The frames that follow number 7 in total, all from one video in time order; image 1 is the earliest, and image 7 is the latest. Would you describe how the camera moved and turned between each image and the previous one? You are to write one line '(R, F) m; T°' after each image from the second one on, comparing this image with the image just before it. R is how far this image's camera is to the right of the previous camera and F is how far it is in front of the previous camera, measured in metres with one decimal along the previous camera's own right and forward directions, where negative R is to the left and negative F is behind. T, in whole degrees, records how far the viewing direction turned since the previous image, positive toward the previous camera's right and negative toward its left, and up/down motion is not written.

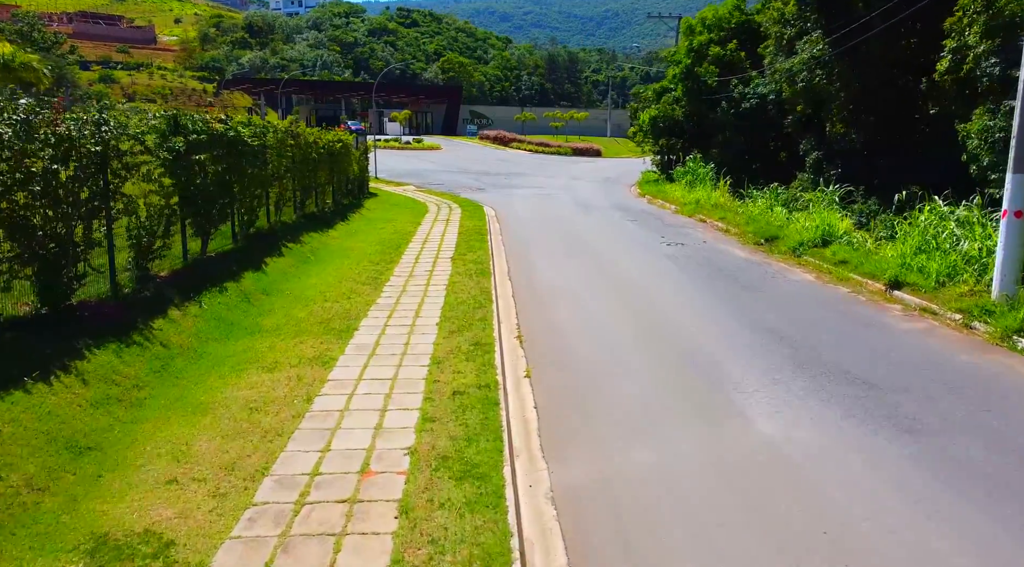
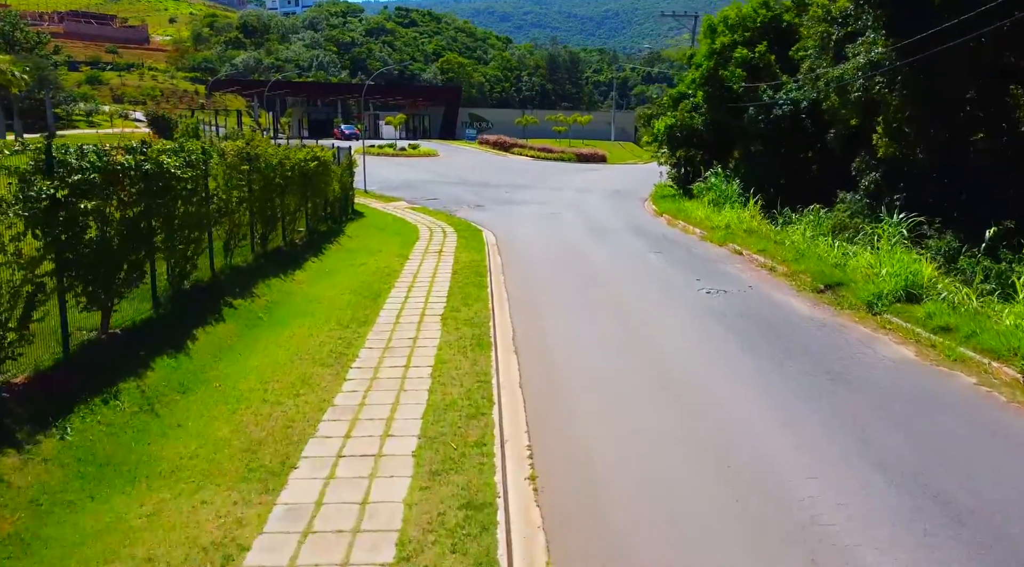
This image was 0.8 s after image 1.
(-0.1, +2.7) m; 0°
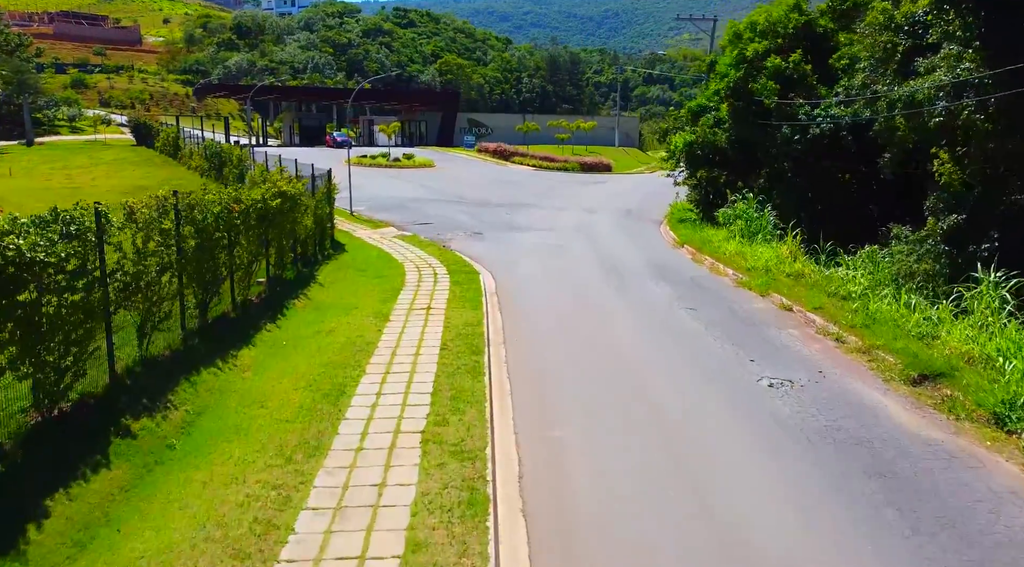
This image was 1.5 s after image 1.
(-0.1, +2.7) m; 0°
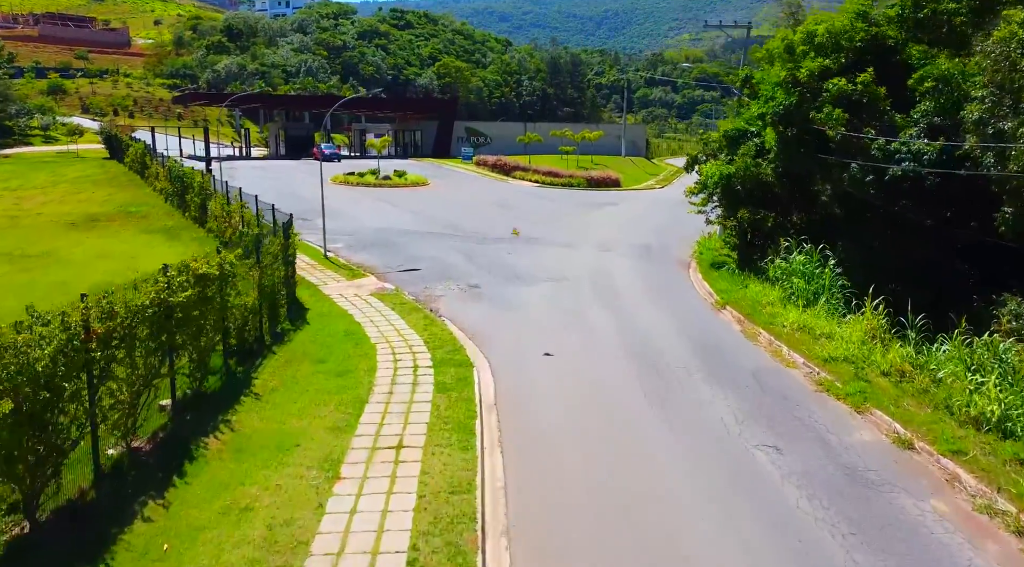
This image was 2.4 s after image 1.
(-0.1, +4.0) m; 0°
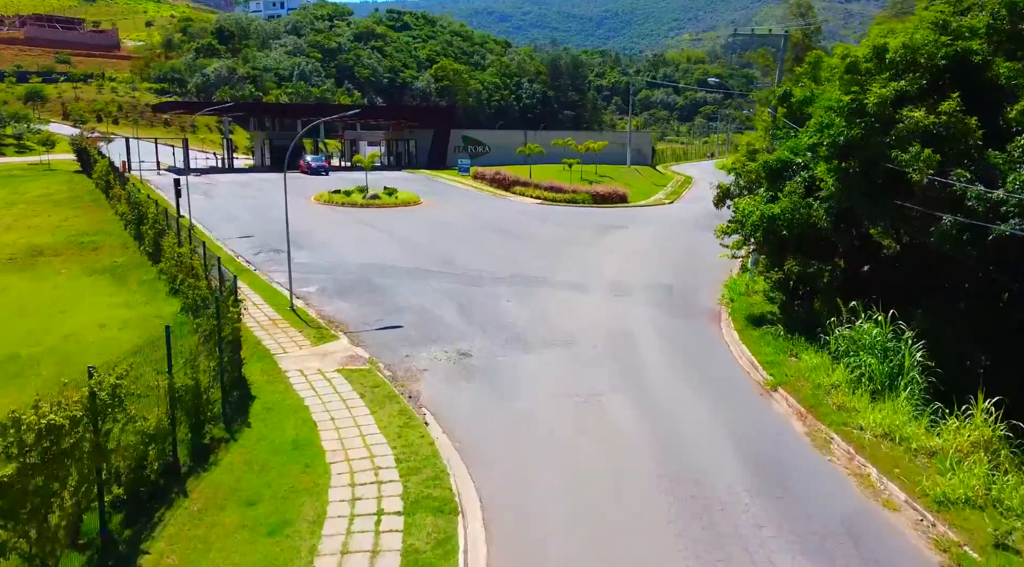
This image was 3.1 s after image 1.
(0.0, +3.4) m; 0°
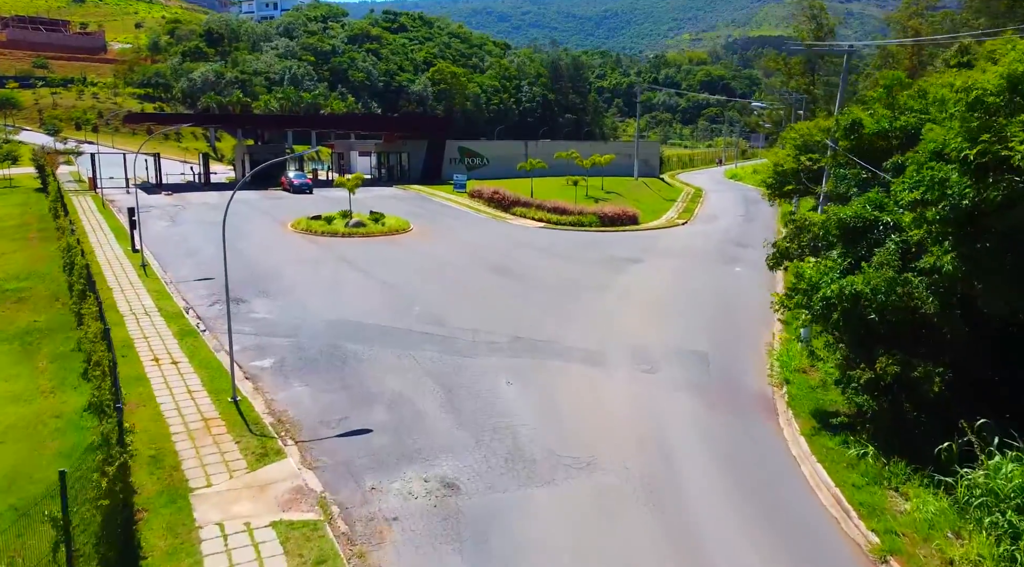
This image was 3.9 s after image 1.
(0.0, +4.1) m; 0°
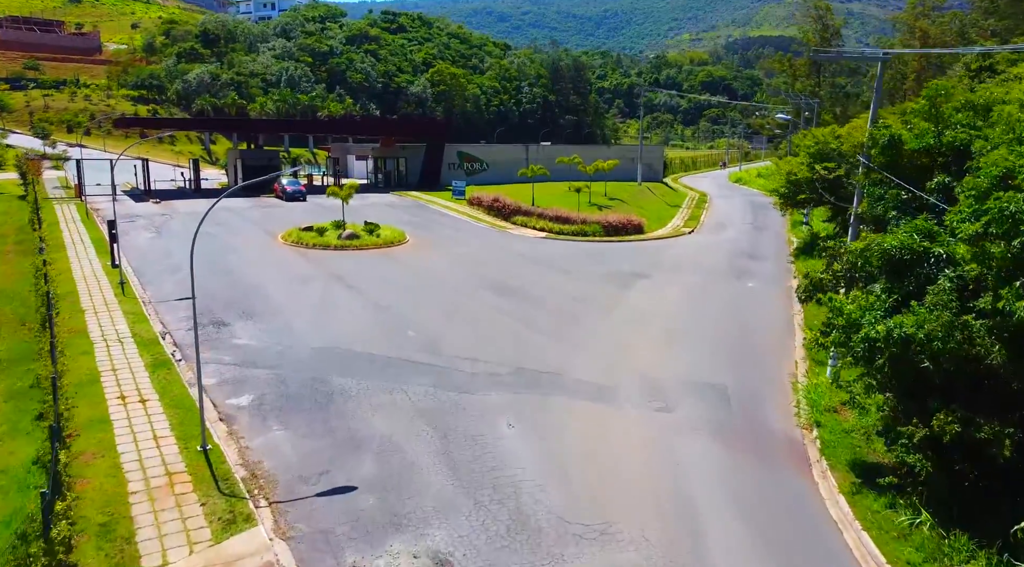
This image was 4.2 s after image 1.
(0.0, +1.6) m; 0°
